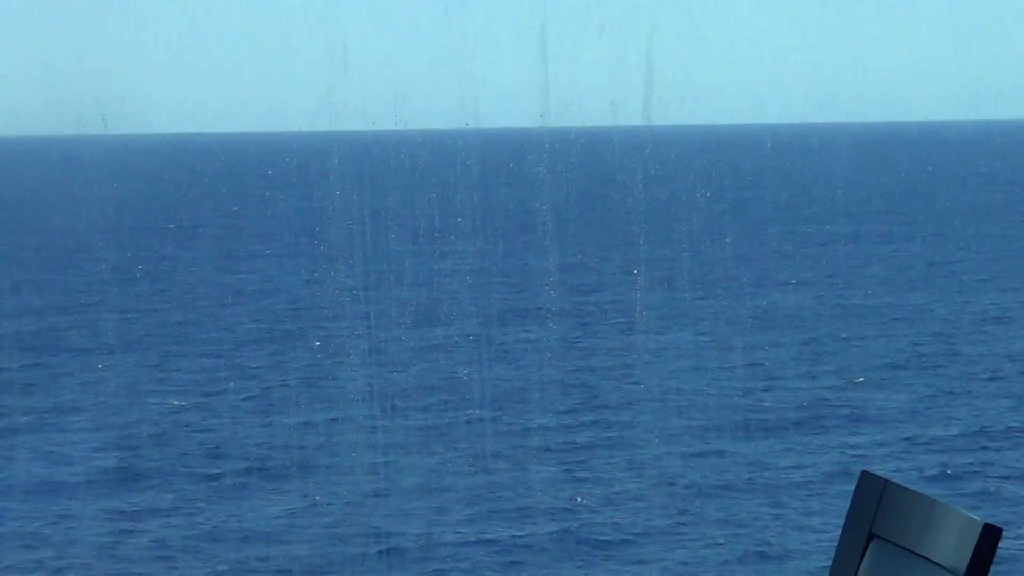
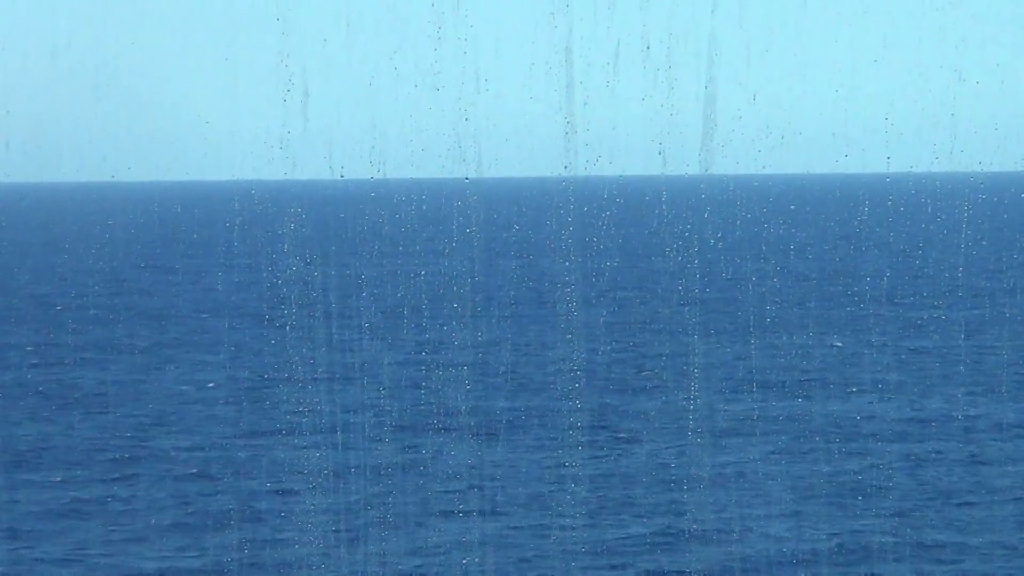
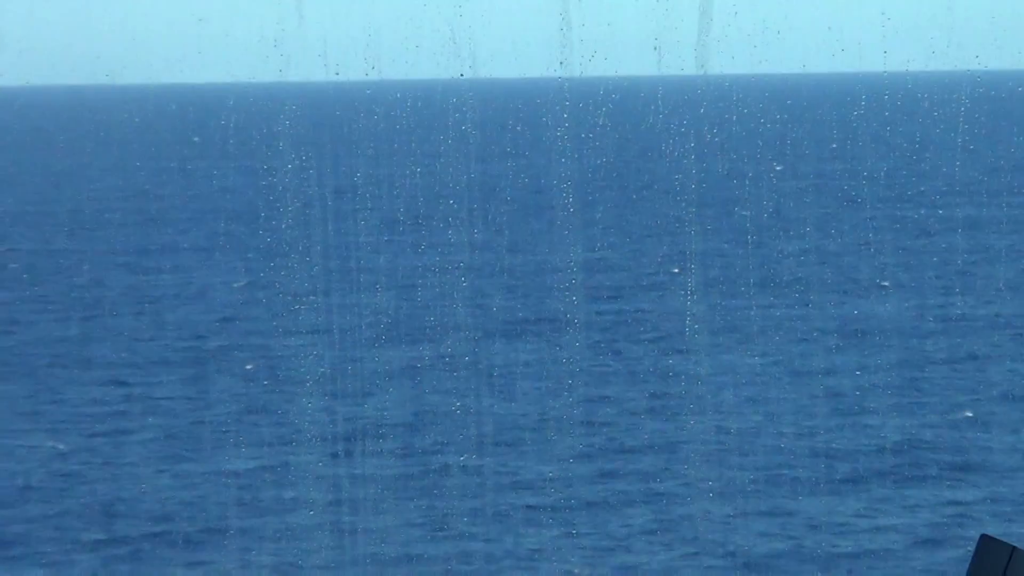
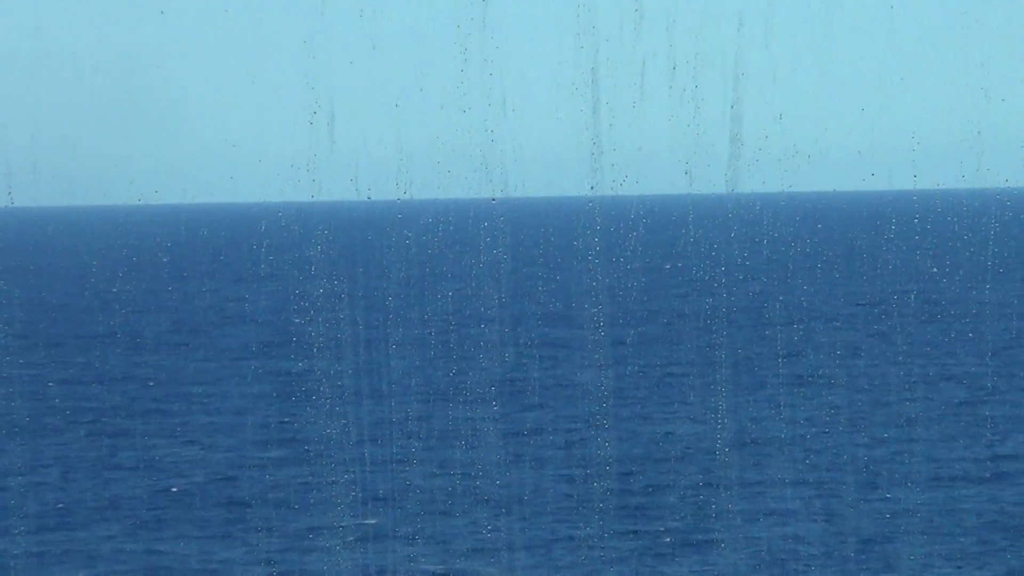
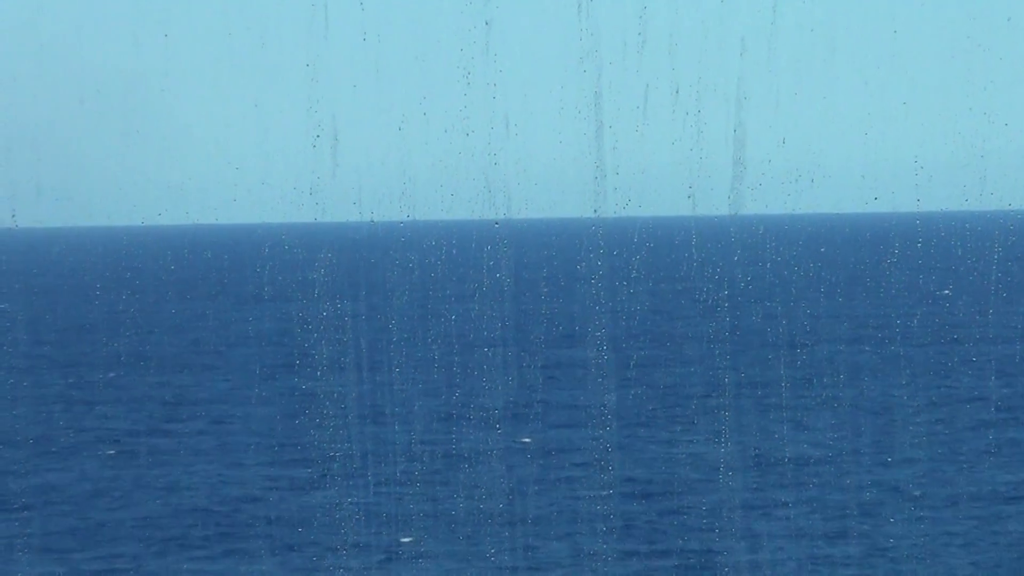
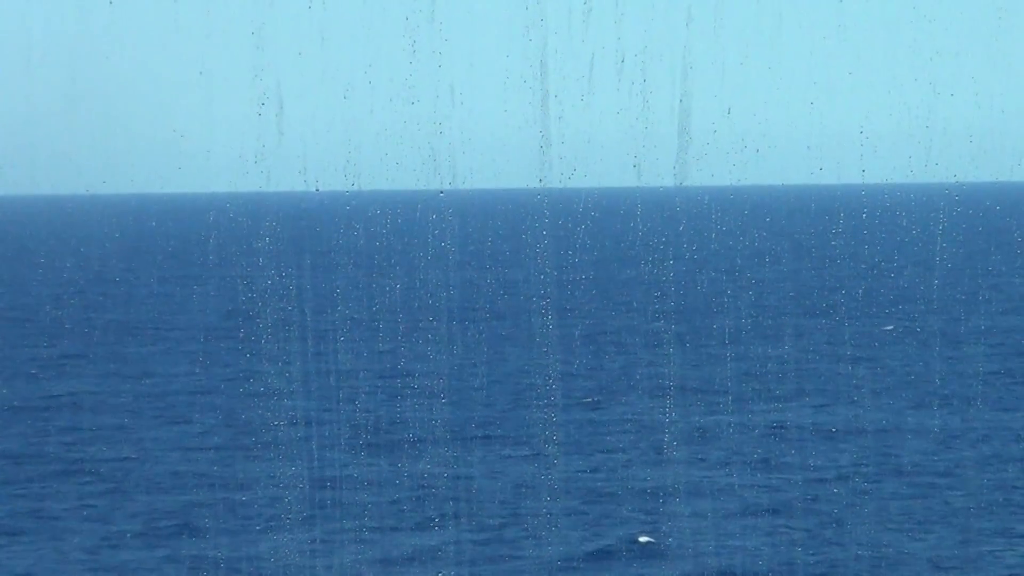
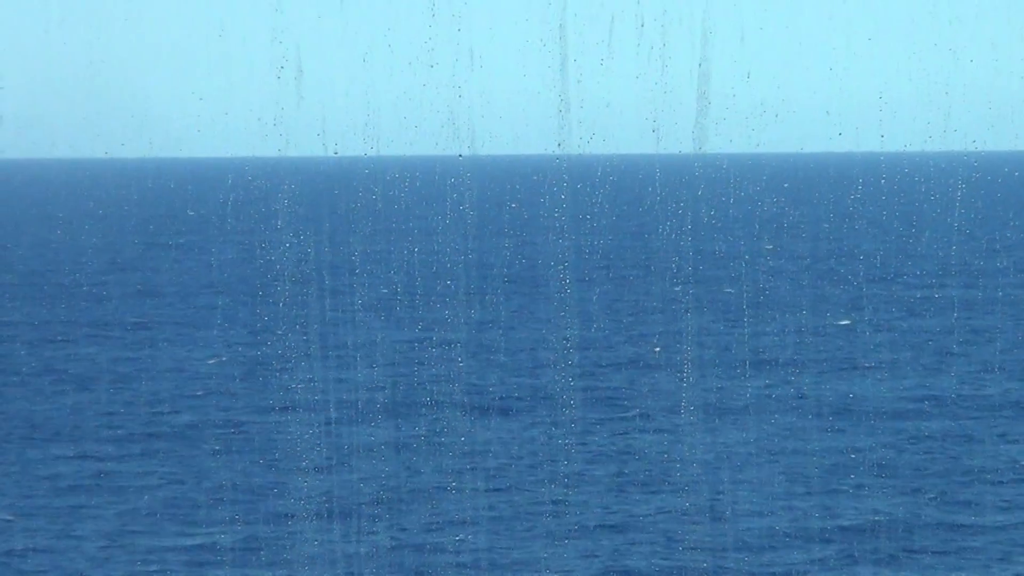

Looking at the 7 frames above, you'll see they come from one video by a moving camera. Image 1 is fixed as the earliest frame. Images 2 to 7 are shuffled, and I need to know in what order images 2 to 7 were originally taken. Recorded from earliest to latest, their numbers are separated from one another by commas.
3, 7, 2, 6, 5, 4
